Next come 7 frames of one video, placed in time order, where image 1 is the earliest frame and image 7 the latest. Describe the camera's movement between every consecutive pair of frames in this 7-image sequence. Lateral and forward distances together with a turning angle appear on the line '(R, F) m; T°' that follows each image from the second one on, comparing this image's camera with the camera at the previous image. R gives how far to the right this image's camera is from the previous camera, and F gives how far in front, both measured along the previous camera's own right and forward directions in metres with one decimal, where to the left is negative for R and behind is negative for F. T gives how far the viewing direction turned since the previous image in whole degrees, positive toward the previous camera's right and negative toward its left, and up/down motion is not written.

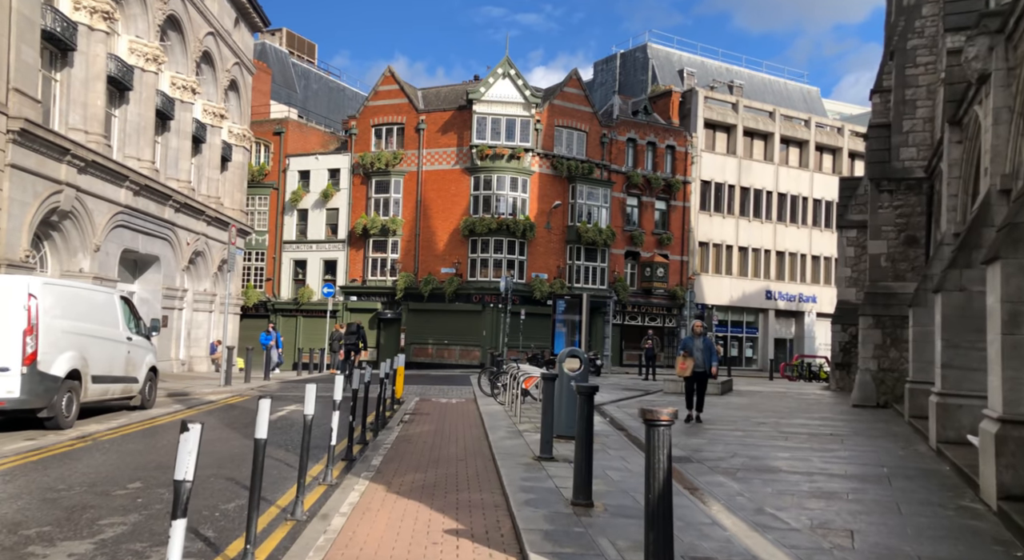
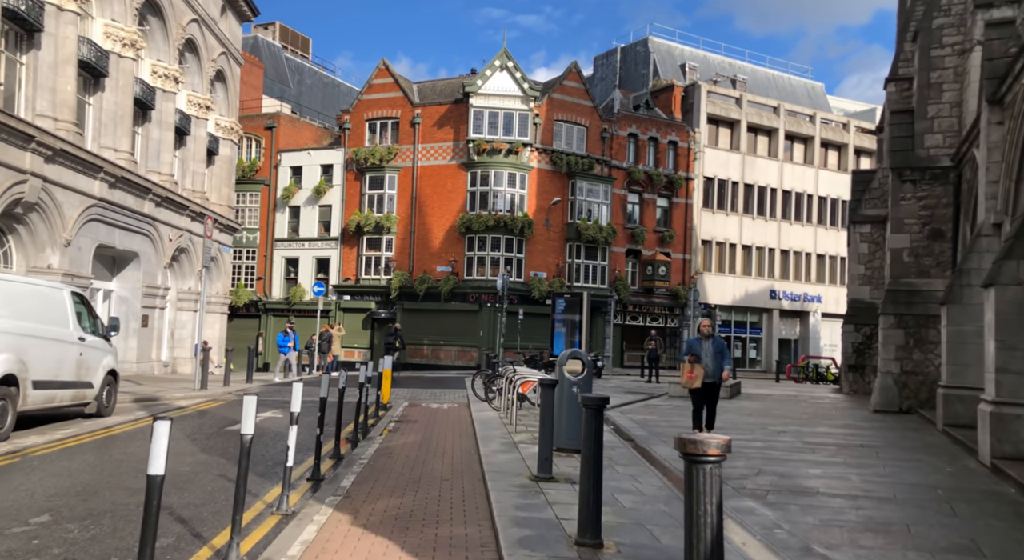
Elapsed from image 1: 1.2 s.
(+0.1, +1.2) m; 0°
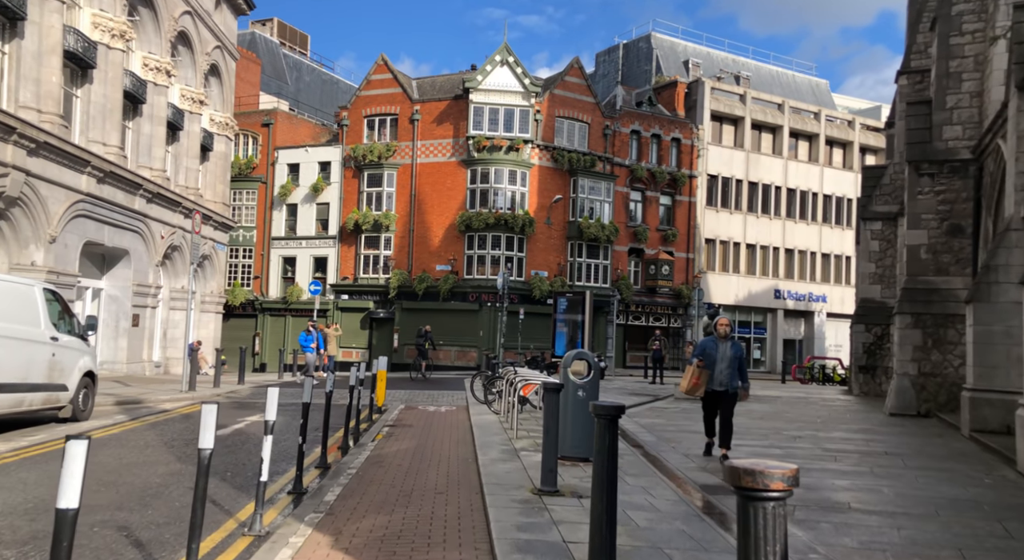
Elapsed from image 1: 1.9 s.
(0.0, +0.7) m; 0°
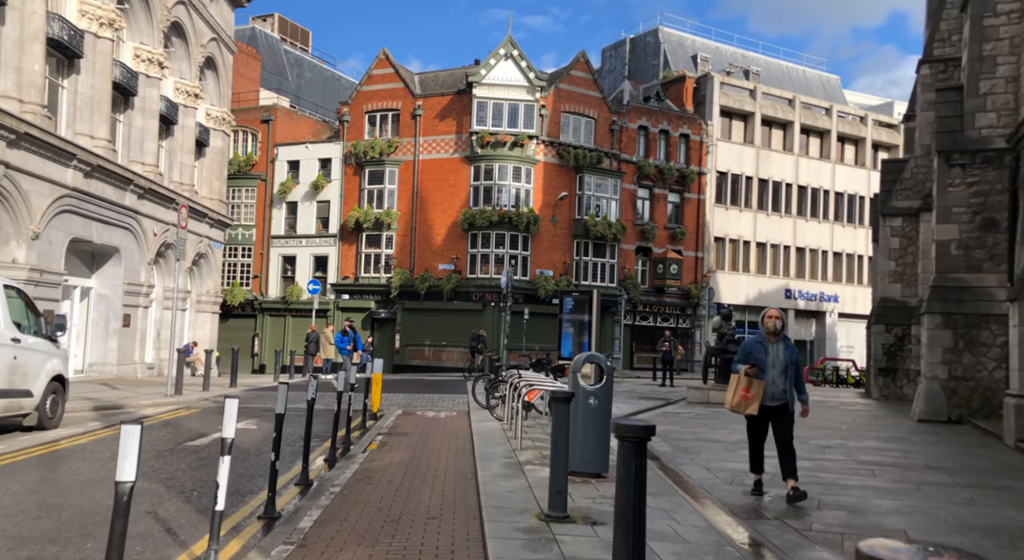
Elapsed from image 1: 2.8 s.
(0.0, +0.9) m; 0°
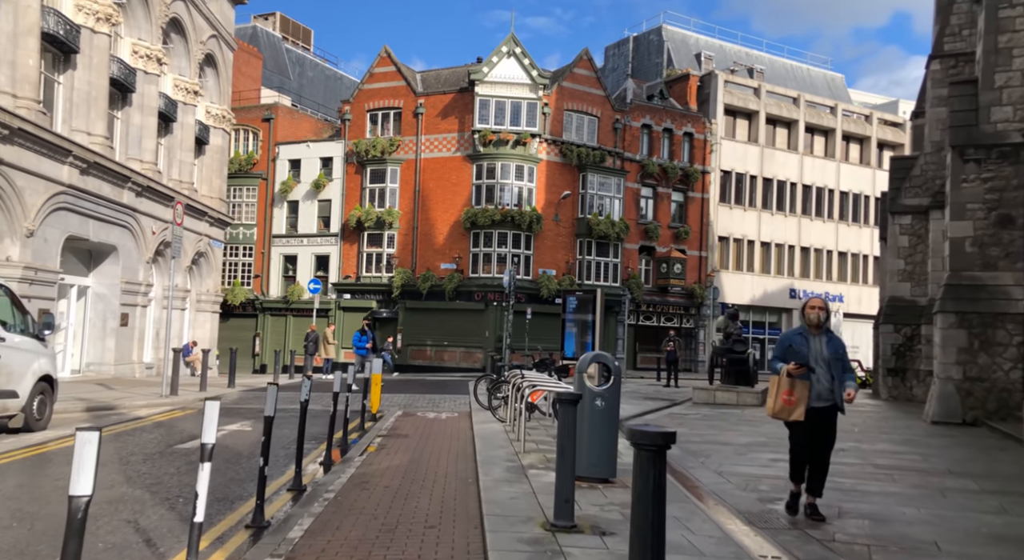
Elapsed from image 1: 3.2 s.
(0.0, +0.3) m; 0°
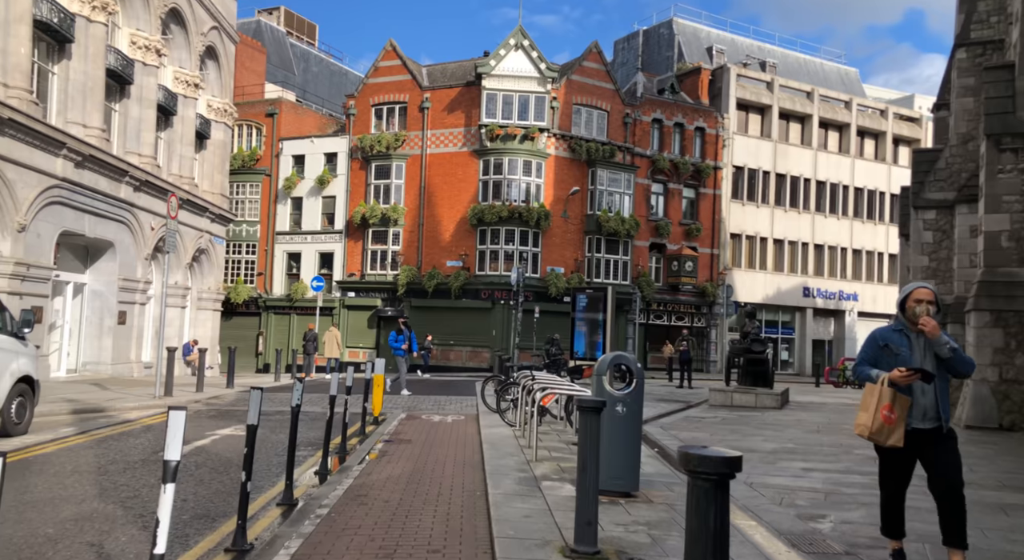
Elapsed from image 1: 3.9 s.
(-0.1, +0.7) m; 0°
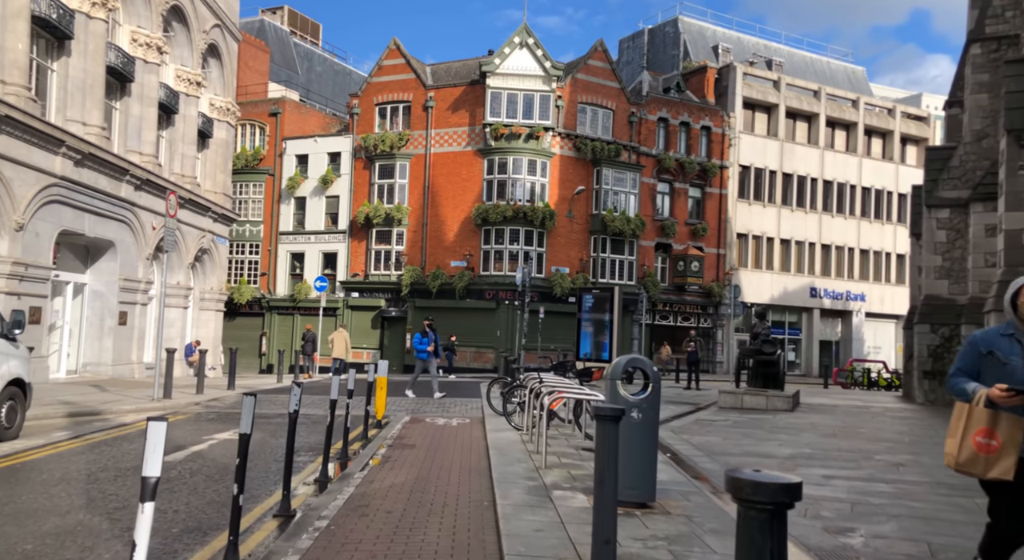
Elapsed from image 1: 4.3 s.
(0.0, +0.3) m; 0°
